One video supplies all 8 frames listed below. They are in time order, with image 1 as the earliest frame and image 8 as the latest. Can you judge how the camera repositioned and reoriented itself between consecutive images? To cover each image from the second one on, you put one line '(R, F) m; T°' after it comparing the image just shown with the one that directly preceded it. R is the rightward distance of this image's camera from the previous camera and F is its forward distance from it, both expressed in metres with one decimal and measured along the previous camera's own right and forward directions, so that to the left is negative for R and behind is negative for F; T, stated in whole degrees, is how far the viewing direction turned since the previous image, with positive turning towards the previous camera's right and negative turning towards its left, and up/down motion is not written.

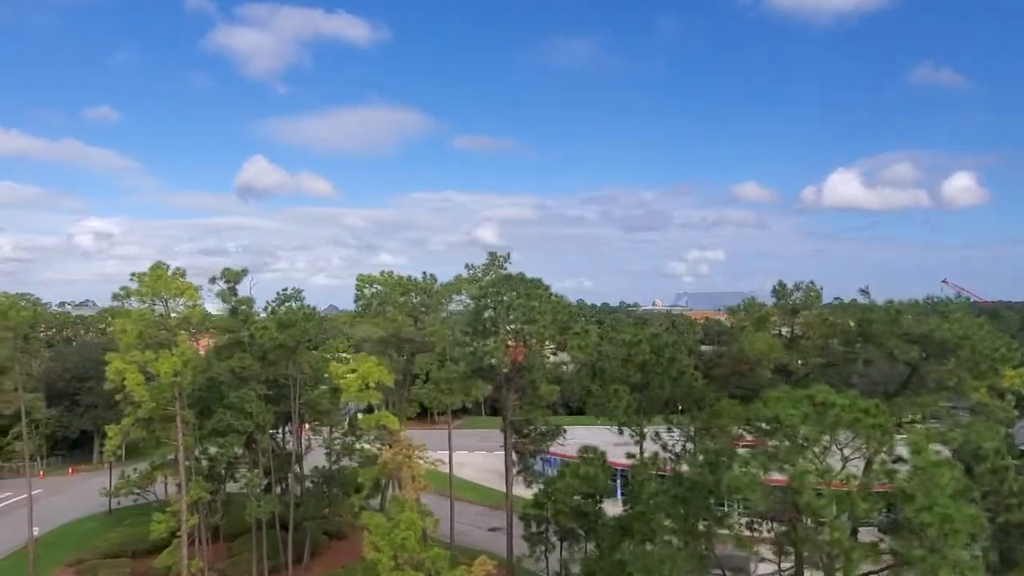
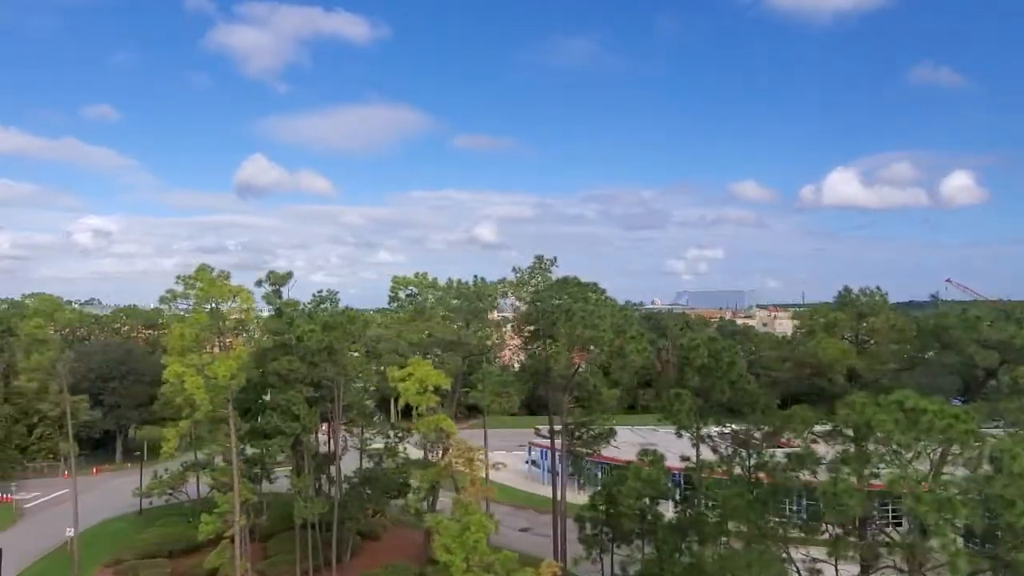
(-1.5, -0.1) m; 0°
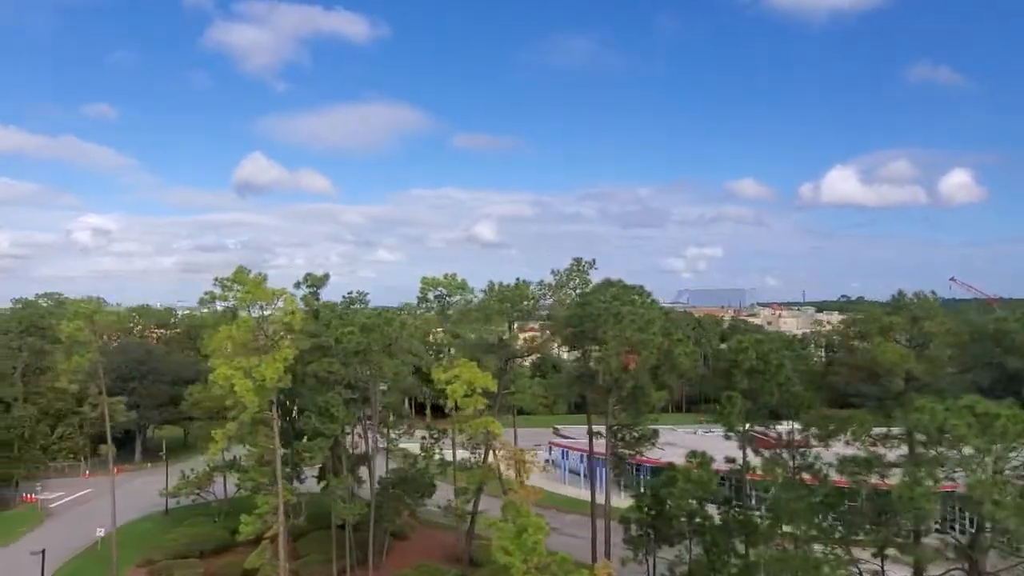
(-1.3, -0.1) m; 0°
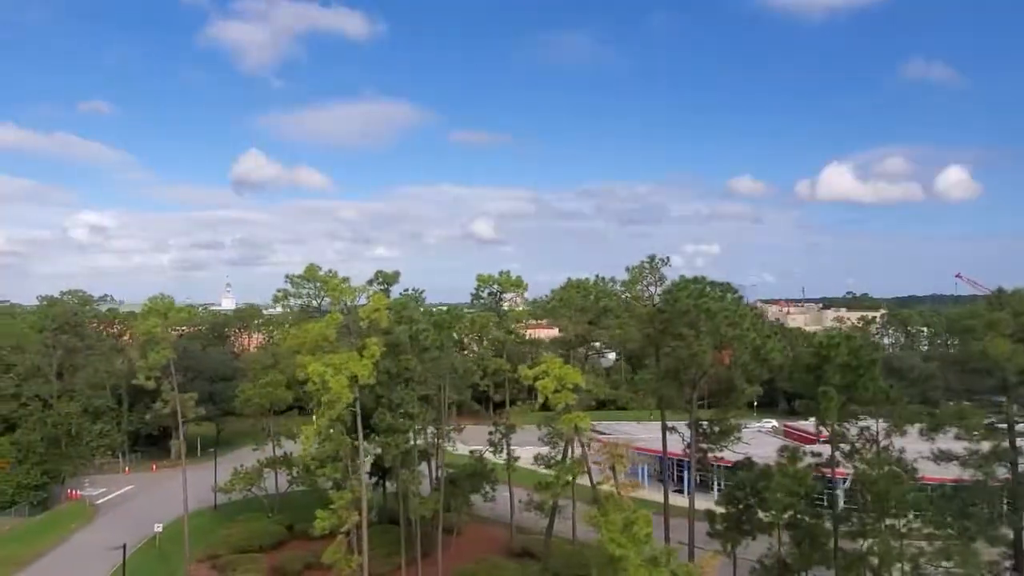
(-2.5, -0.2) m; 0°
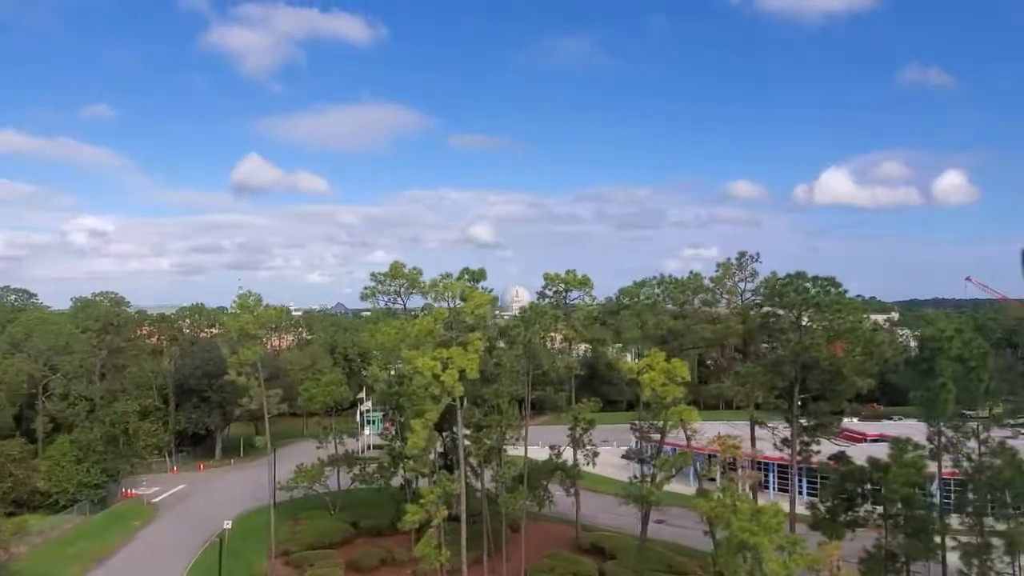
(-3.0, -0.2) m; 0°
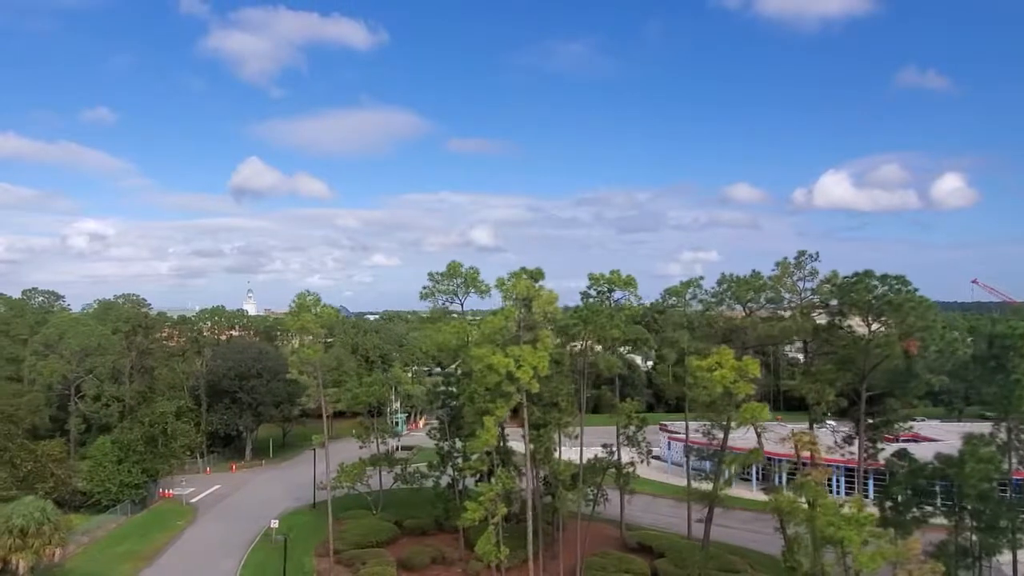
(-2.0, -0.2) m; 0°
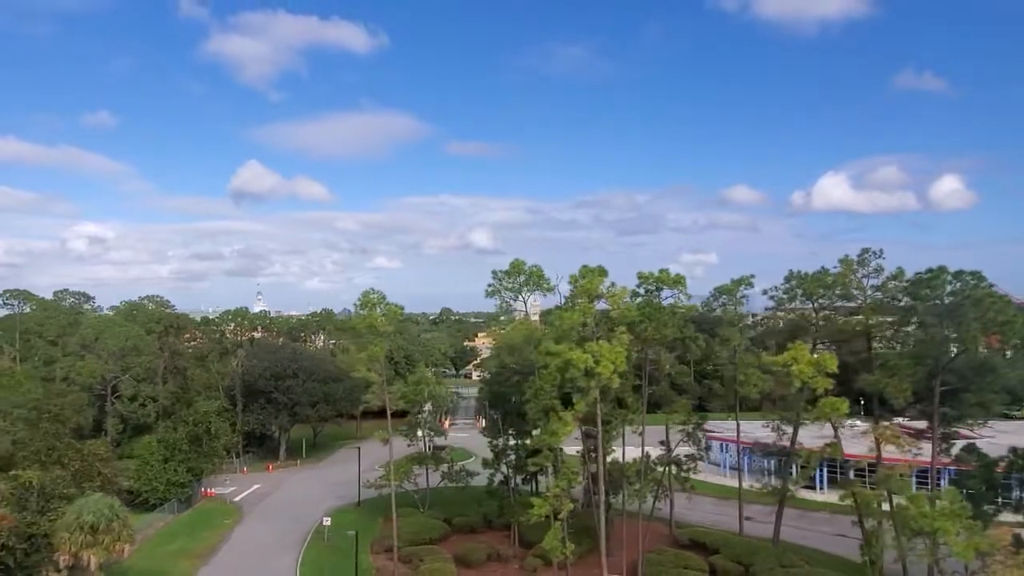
(-2.3, -0.3) m; 0°
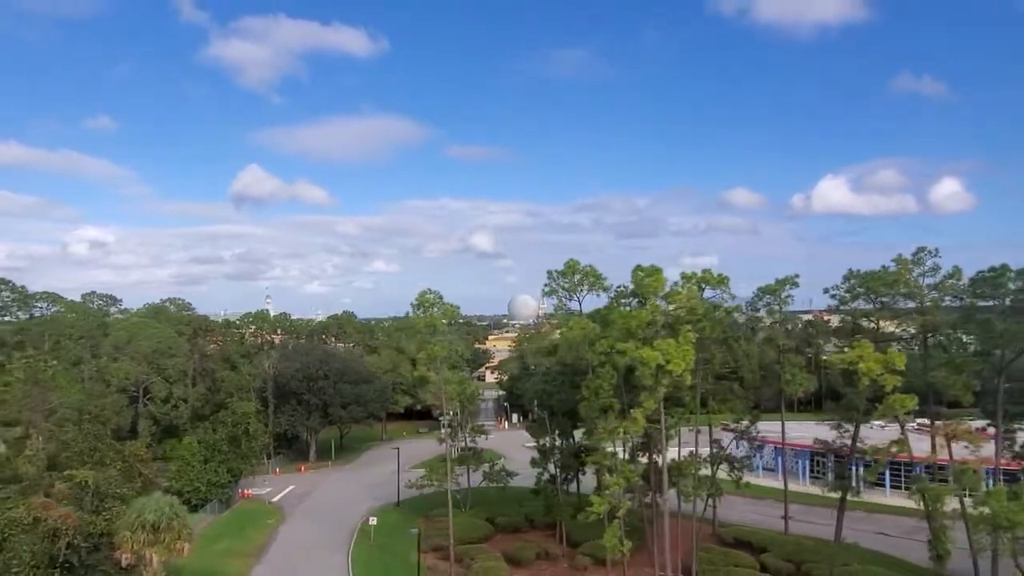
(-2.0, -0.2) m; 0°
